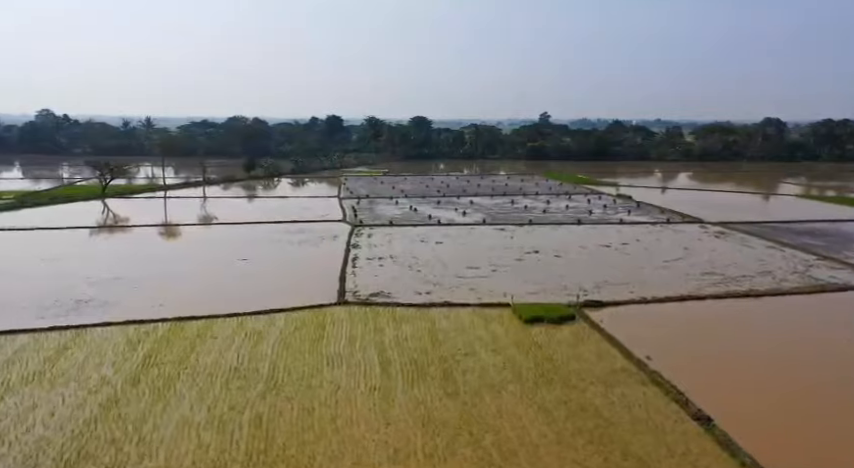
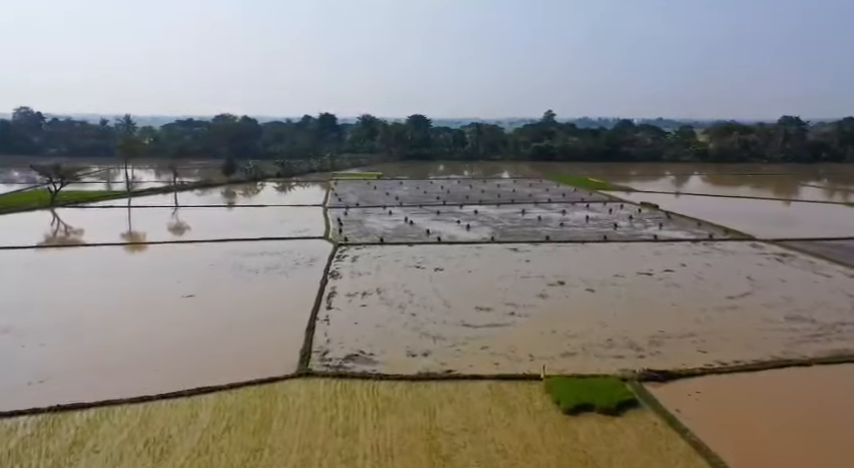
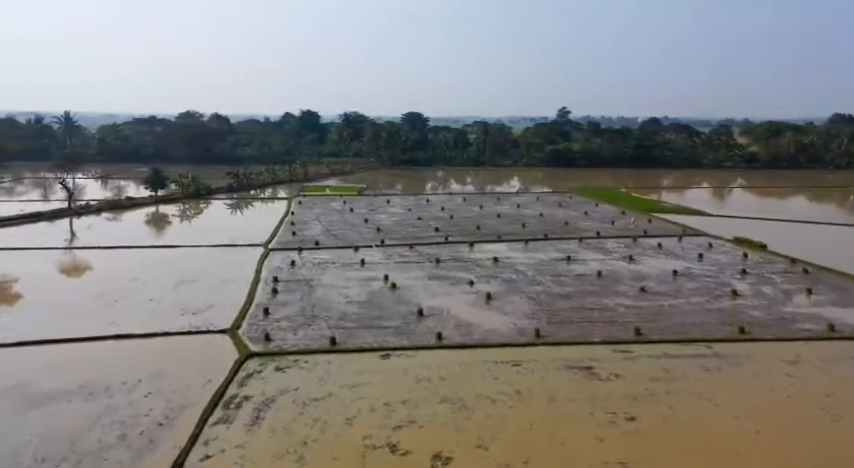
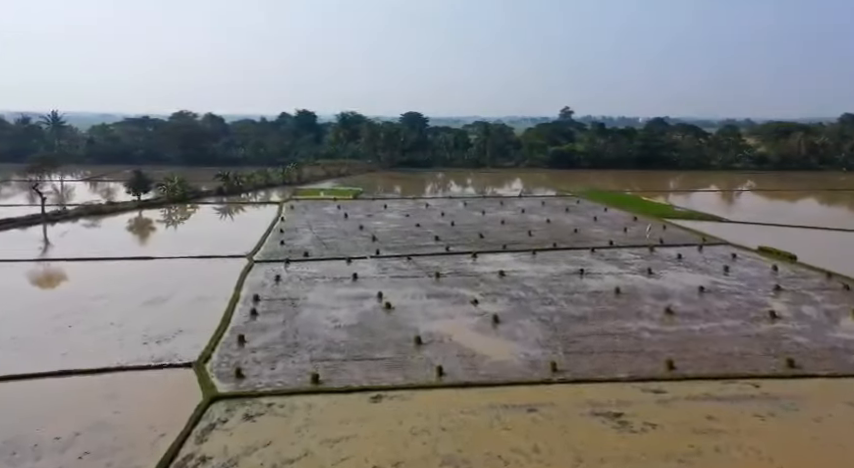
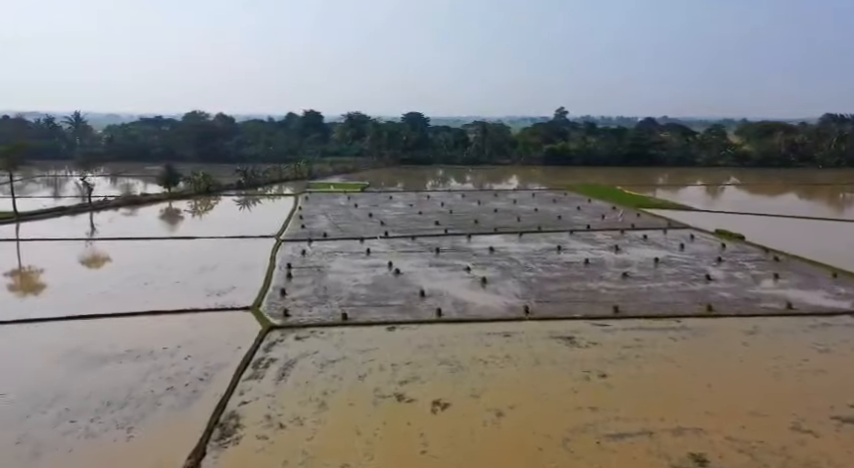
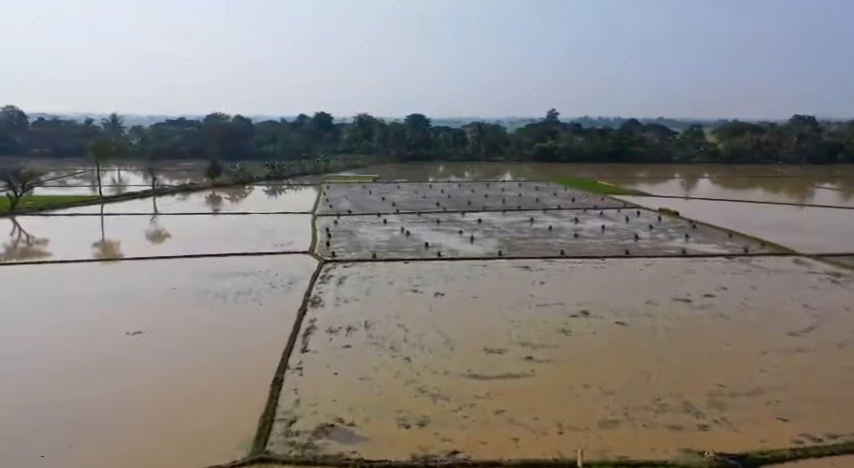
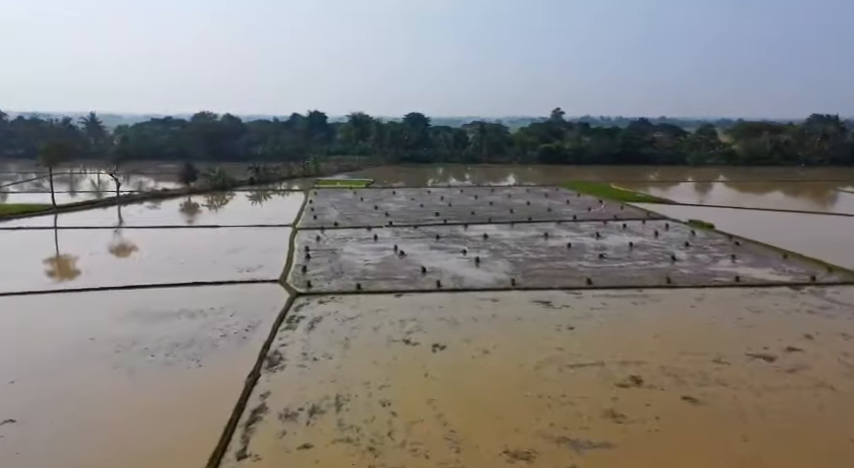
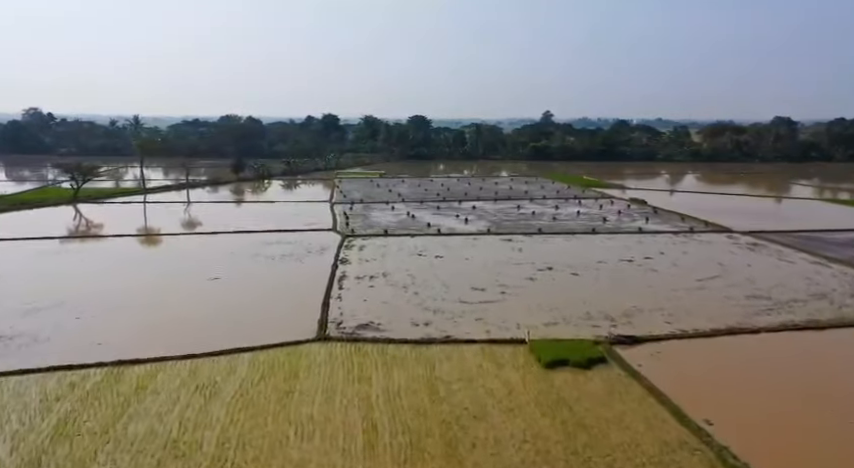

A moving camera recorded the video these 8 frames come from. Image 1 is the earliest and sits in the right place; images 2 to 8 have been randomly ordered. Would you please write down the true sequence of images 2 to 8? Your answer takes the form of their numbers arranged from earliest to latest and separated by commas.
8, 2, 6, 7, 5, 3, 4
